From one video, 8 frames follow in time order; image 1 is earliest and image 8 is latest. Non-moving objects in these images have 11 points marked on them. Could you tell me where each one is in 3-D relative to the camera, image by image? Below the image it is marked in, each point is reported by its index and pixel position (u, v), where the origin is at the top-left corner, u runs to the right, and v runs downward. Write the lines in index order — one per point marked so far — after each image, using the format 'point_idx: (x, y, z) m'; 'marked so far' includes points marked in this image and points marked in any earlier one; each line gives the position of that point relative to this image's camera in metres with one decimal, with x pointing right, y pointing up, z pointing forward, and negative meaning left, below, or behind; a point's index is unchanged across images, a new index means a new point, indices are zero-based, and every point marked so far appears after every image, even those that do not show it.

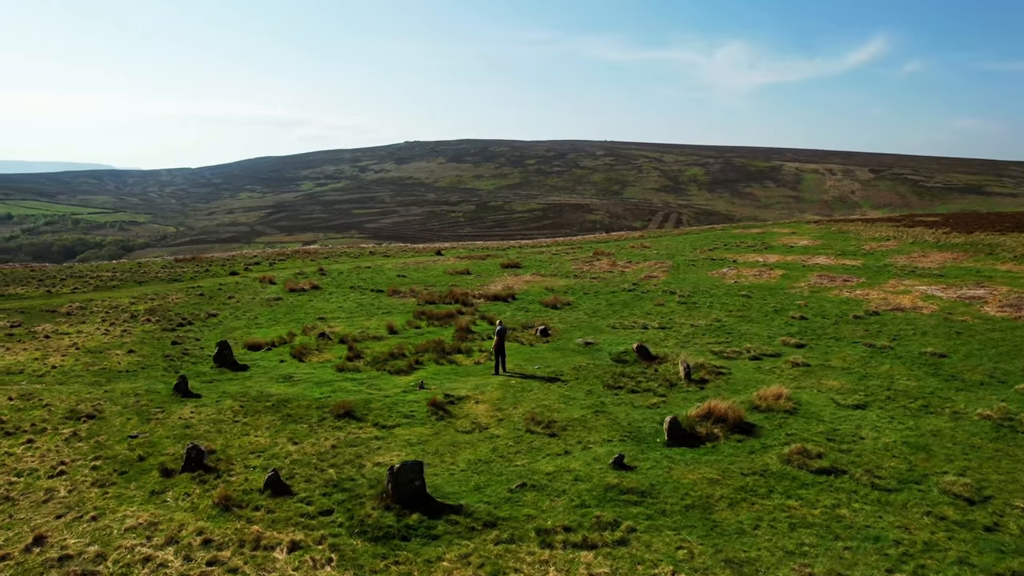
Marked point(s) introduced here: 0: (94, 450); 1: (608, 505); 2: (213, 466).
0: (-10.3, -3.9, +16.1) m
1: (+1.8, -4.3, +12.8) m
2: (-6.8, -4.0, +14.8) m
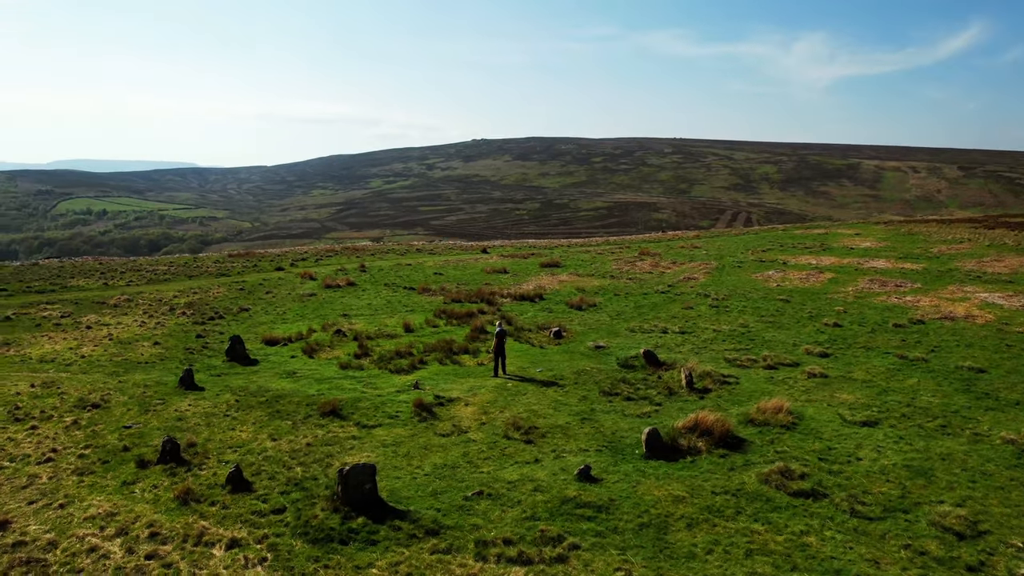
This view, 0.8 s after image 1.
0: (-10.9, -3.8, +16.8) m
1: (+0.8, -4.4, +12.3) m
2: (-7.6, -4.0, +15.1) m
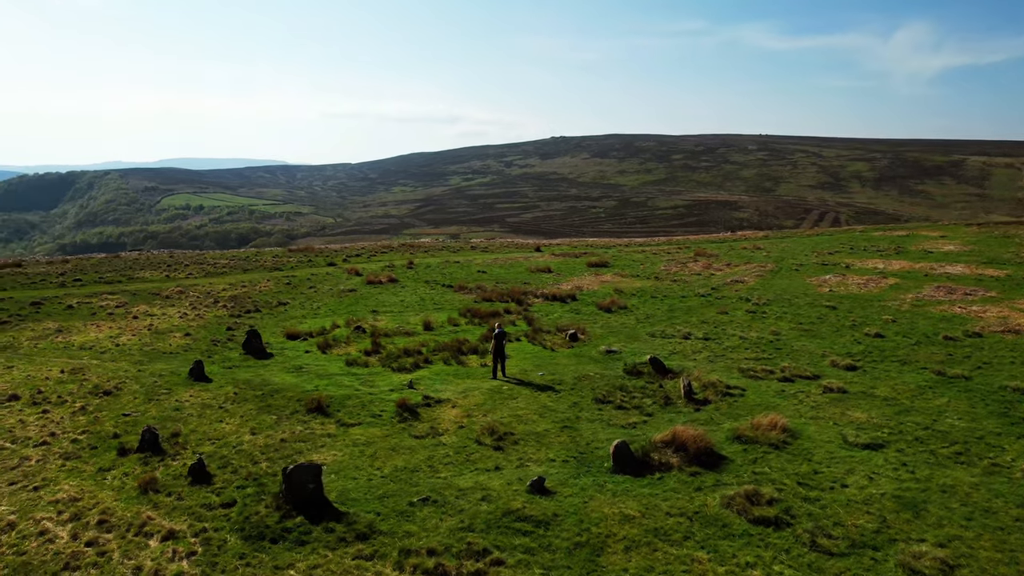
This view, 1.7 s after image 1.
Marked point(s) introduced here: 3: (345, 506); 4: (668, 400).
0: (-11.5, -3.6, +17.7) m
1: (-0.4, -4.5, +11.9) m
2: (-8.4, -3.9, +15.7) m
3: (-3.3, -4.3, +13.0) m
4: (+4.5, -3.3, +18.9) m
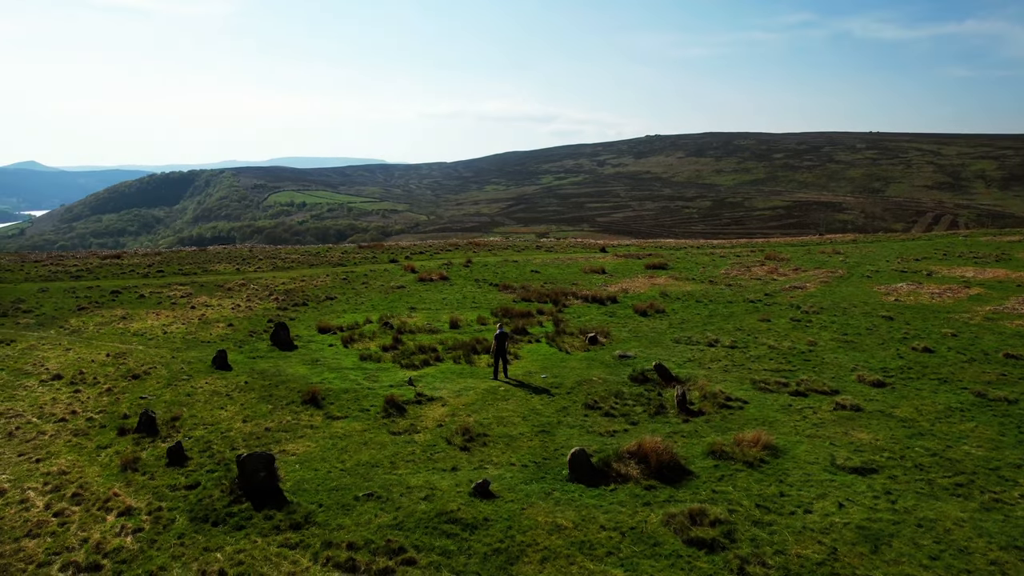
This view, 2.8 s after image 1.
0: (-11.9, -3.4, +19.2) m
1: (-1.8, -4.5, +11.9) m
2: (-9.1, -3.7, +16.8) m
3: (-4.5, -4.3, +13.4) m
4: (+4.1, -3.4, +18.2) m
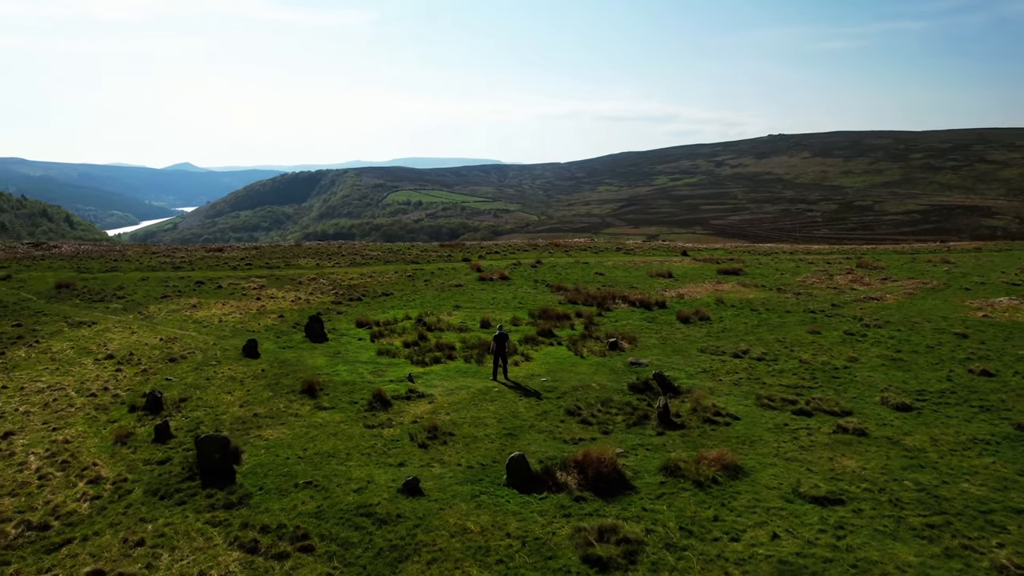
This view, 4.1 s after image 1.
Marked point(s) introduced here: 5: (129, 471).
0: (-12.2, -3.1, +21.2) m
1: (-3.4, -4.4, +12.3) m
2: (-9.8, -3.4, +18.4) m
3: (-5.9, -4.2, +14.3) m
4: (+3.4, -3.6, +17.5) m
5: (-8.6, -4.1, +14.6) m
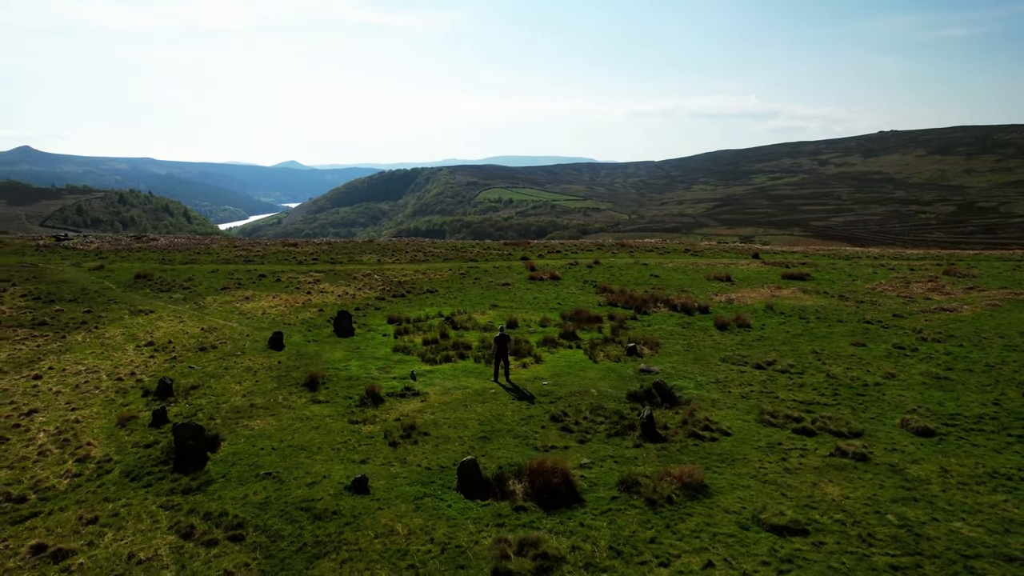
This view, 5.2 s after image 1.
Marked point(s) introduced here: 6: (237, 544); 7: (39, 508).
0: (-12.1, -2.8, +22.6) m
1: (-4.7, -4.4, +12.6) m
2: (-10.2, -3.2, +19.5) m
3: (-6.8, -4.1, +14.9) m
4: (+2.8, -3.7, +16.8) m
5: (-9.5, -3.9, +15.6) m
6: (-4.9, -4.6, +11.6) m
7: (-9.4, -4.4, +12.9) m
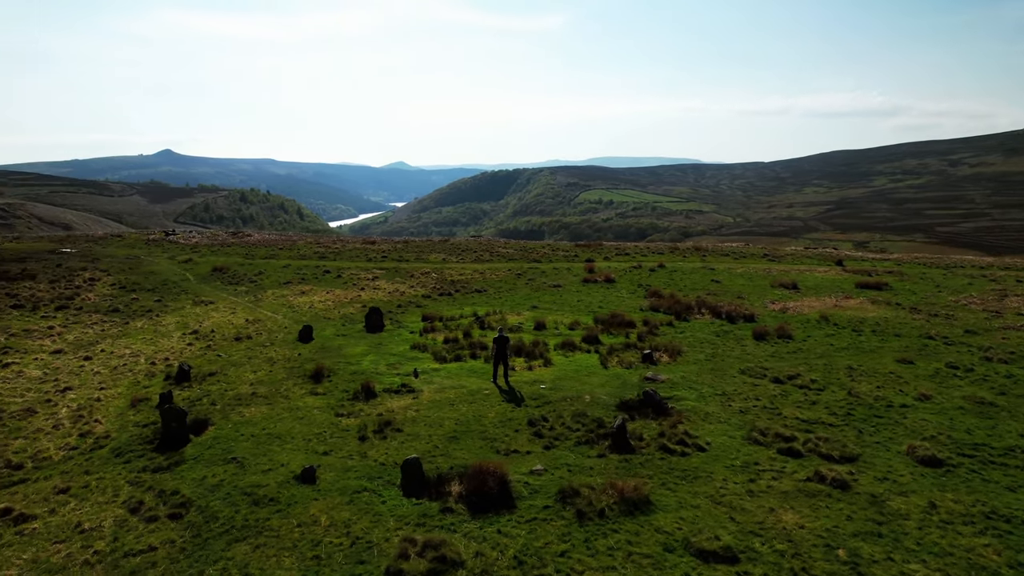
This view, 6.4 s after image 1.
0: (-11.8, -2.5, +24.3) m
1: (-6.1, -4.3, +13.3) m
2: (-10.4, -3.0, +20.9) m
3: (-7.8, -3.9, +15.9) m
4: (+2.0, -3.8, +16.2) m
5: (-10.3, -3.7, +17.0) m
6: (-6.4, -4.5, +12.3) m
7: (-10.6, -4.1, +14.3) m
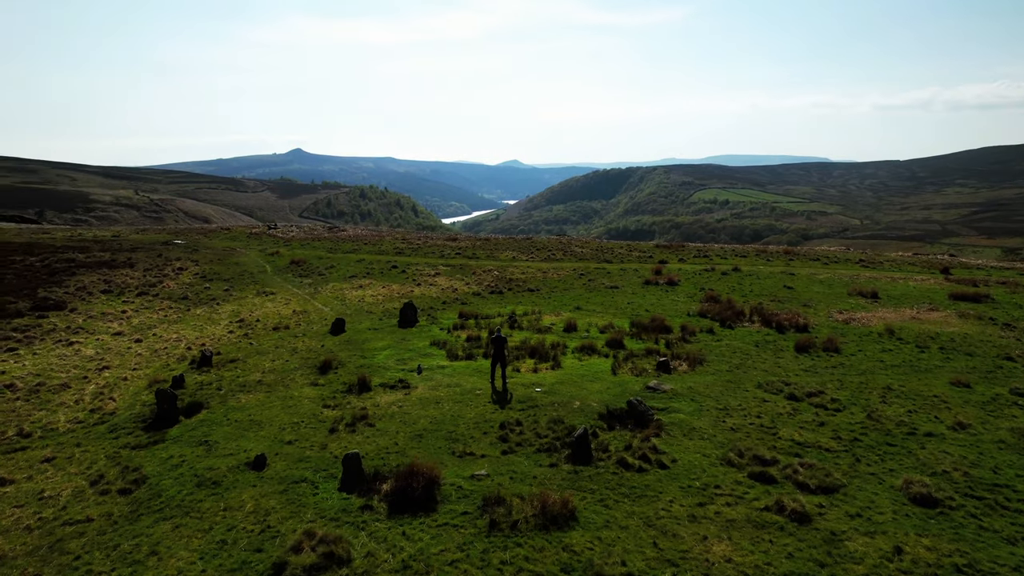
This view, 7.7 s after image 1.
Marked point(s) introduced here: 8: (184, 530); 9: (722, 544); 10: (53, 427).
0: (-11.2, -2.1, +26.0) m
1: (-7.4, -4.1, +14.1) m
2: (-10.4, -2.7, +22.3) m
3: (-8.7, -3.7, +16.9) m
4: (+1.1, -3.8, +15.7) m
5: (-11.0, -3.4, +18.5) m
6: (-7.9, -4.3, +13.2) m
7: (-11.8, -3.8, +15.9) m
8: (-6.0, -4.4, +12.0) m
9: (+3.9, -4.6, +11.6) m
10: (-12.0, -3.6, +17.0) m
